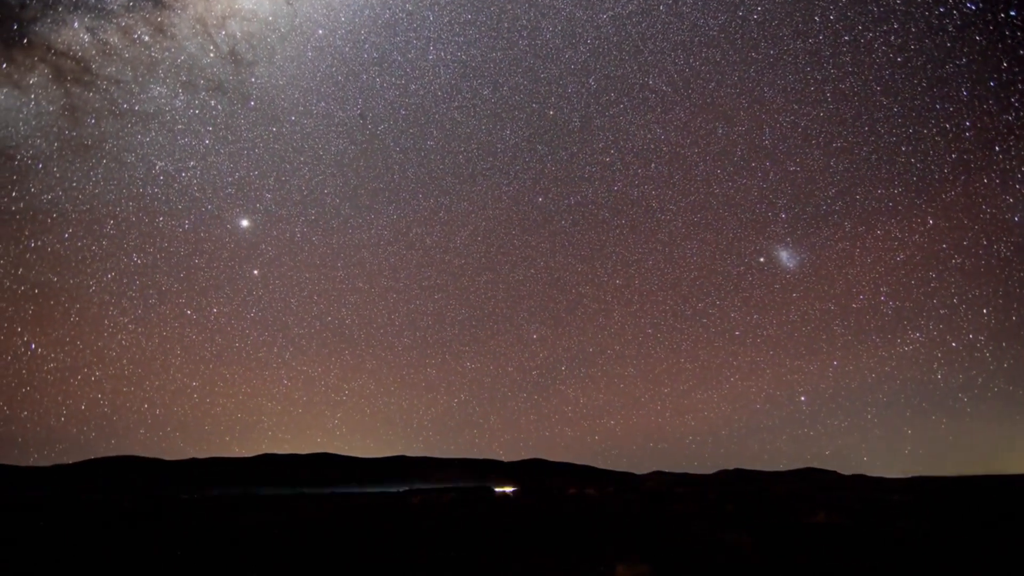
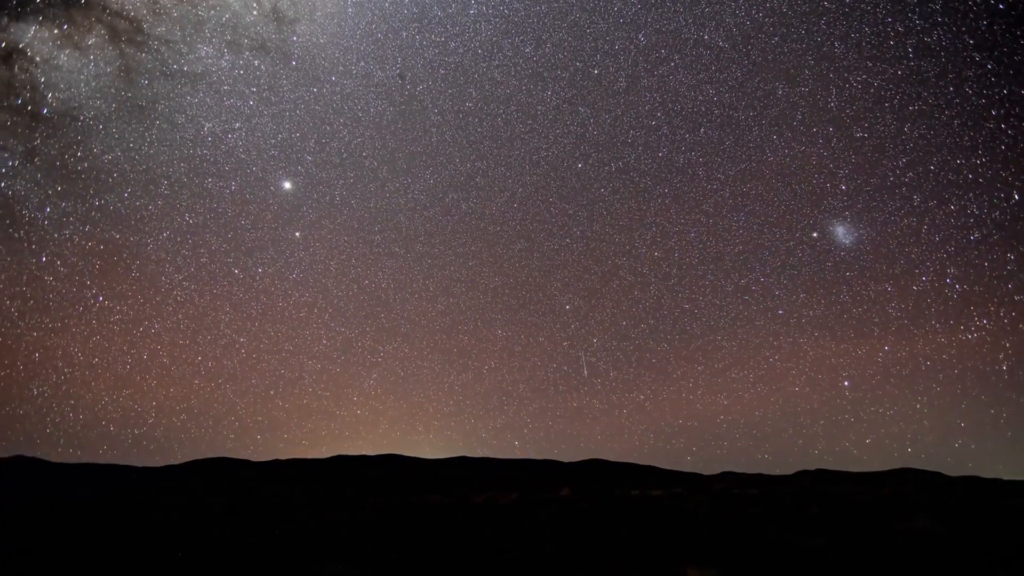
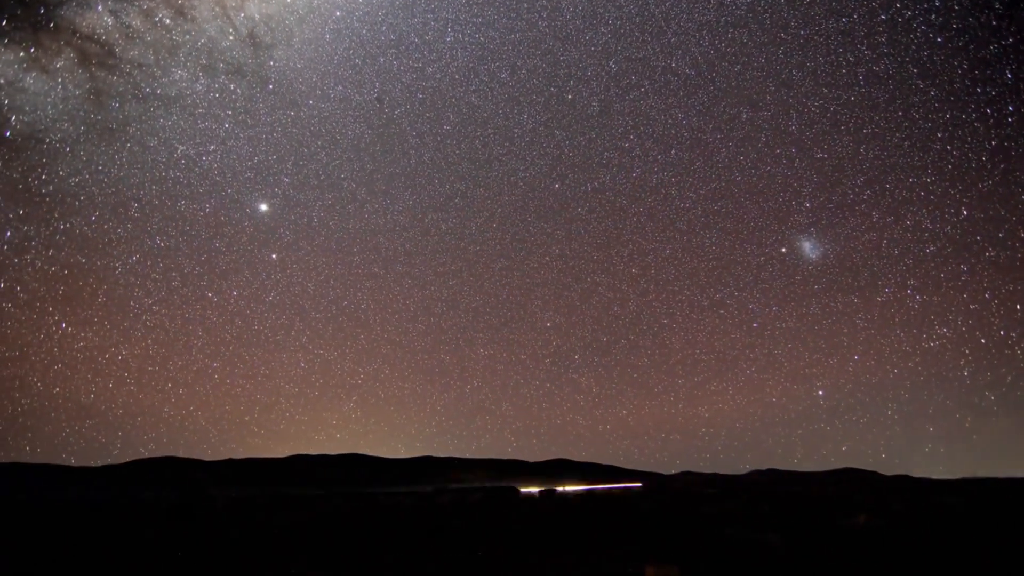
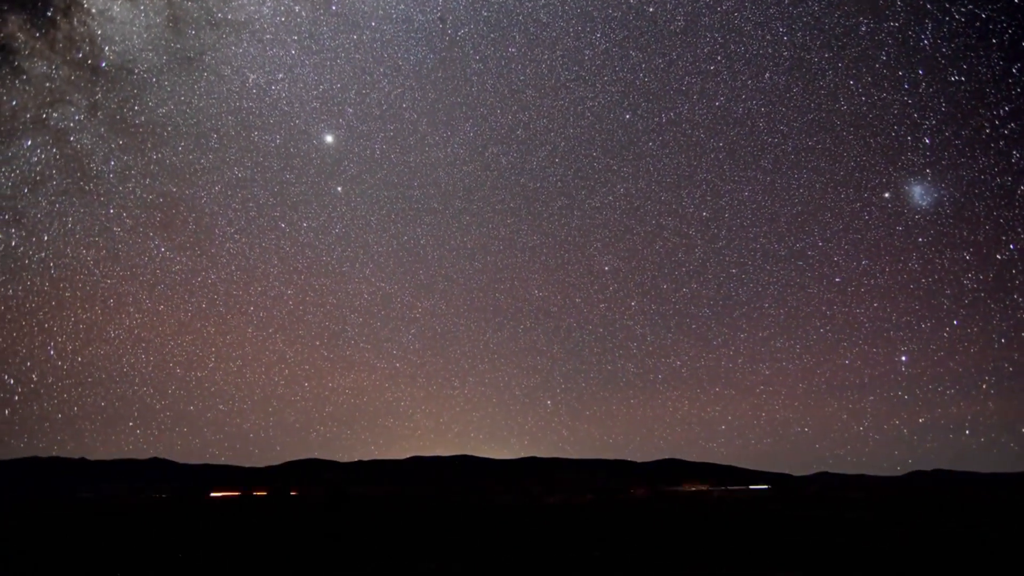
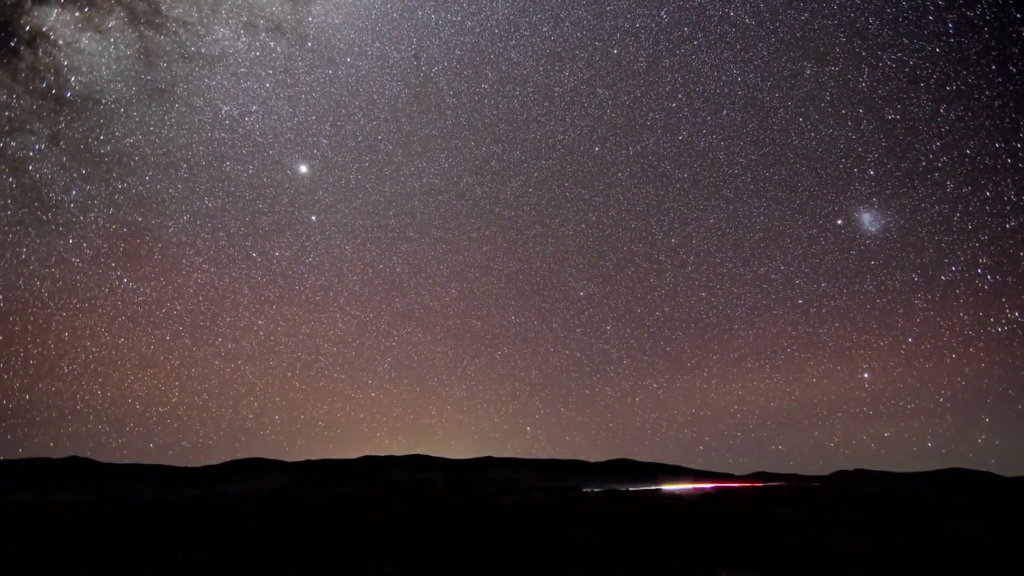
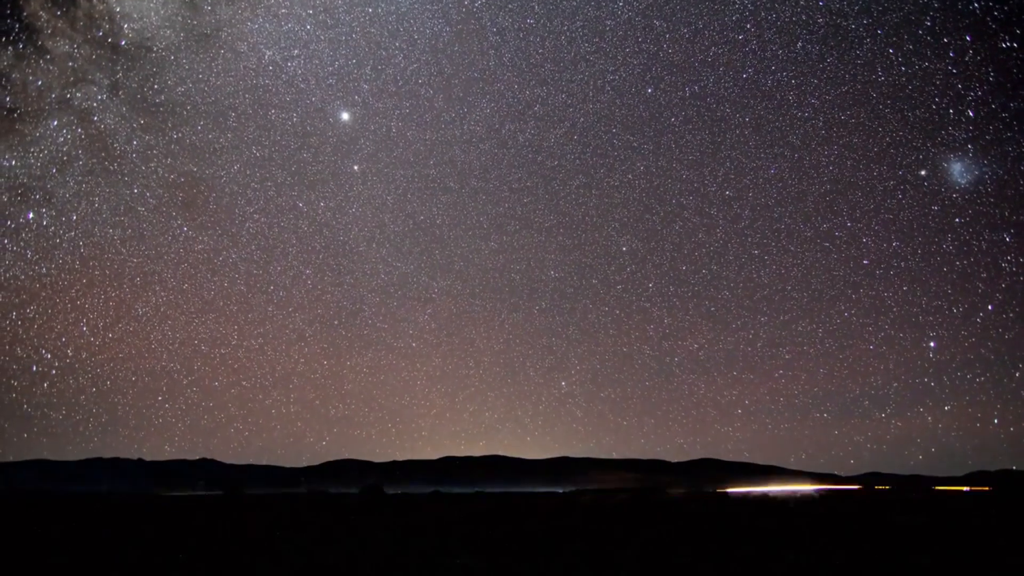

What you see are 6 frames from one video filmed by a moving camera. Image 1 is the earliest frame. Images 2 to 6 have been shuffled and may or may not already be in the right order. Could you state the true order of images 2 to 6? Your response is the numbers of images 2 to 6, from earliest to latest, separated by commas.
3, 2, 5, 4, 6
